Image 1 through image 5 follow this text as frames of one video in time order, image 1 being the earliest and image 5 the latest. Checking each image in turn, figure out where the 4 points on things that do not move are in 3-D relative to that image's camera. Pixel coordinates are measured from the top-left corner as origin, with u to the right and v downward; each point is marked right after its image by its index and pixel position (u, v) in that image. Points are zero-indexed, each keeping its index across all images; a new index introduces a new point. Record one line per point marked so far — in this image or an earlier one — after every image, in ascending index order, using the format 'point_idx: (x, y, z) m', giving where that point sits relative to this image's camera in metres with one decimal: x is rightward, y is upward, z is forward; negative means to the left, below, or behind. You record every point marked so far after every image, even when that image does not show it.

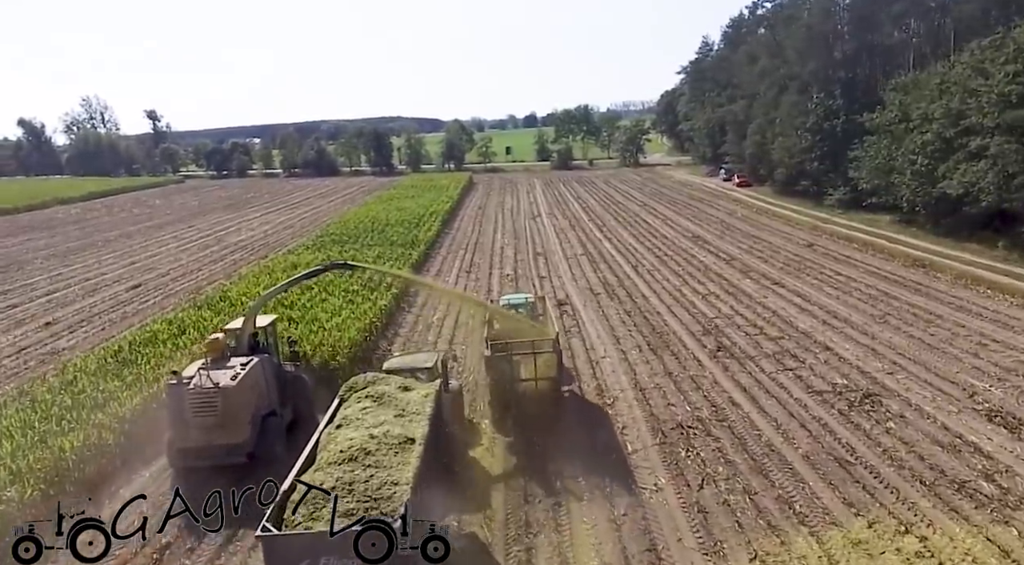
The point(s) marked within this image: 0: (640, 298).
0: (+3.7, -0.5, +19.5) m
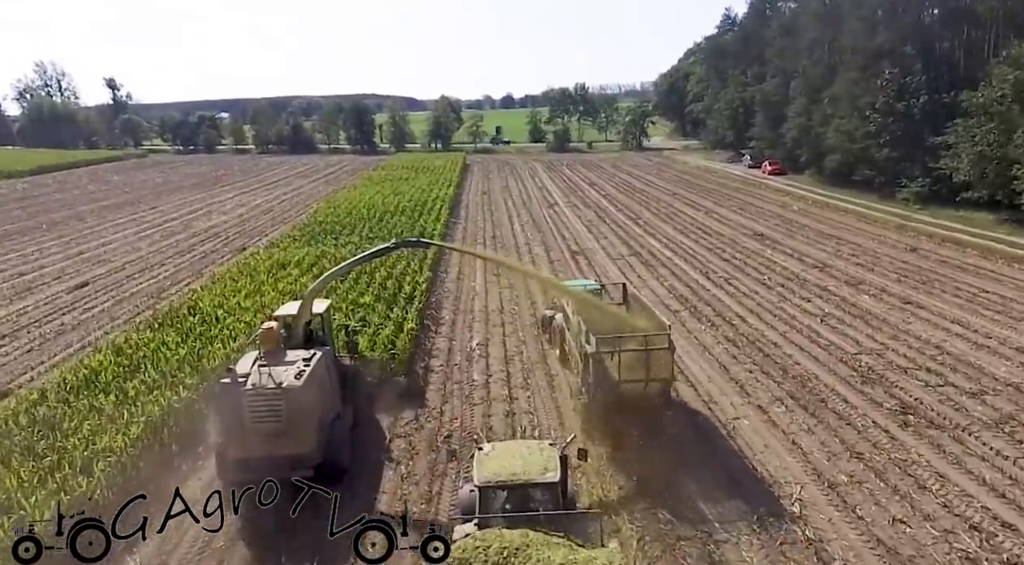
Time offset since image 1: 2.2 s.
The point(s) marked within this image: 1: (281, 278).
0: (+5.1, -0.8, +15.2) m
1: (-6.4, 0.0, +18.6) m
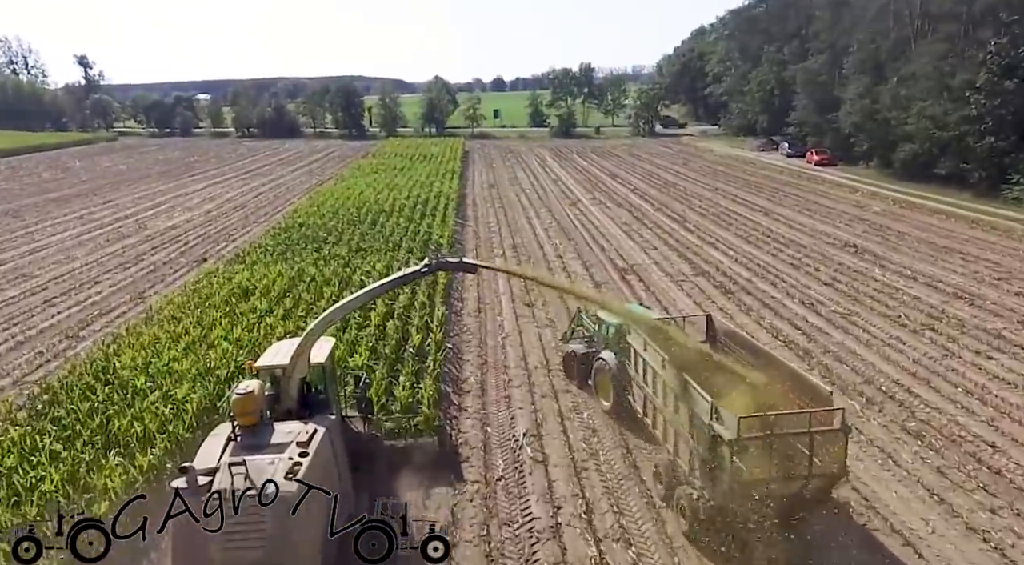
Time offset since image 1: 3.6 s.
0: (+6.0, -1.7, +10.4) m
1: (-5.5, -0.7, +13.5) m
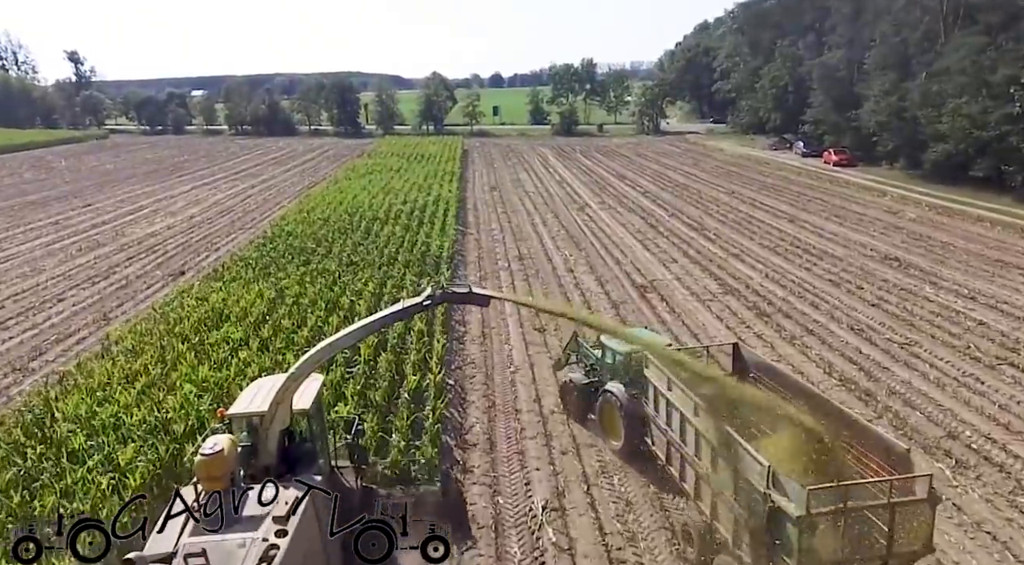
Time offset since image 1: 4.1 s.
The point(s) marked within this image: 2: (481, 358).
0: (+6.2, -2.2, +8.6) m
1: (-5.3, -1.2, +11.7) m
2: (-0.6, -1.4, +12.5) m
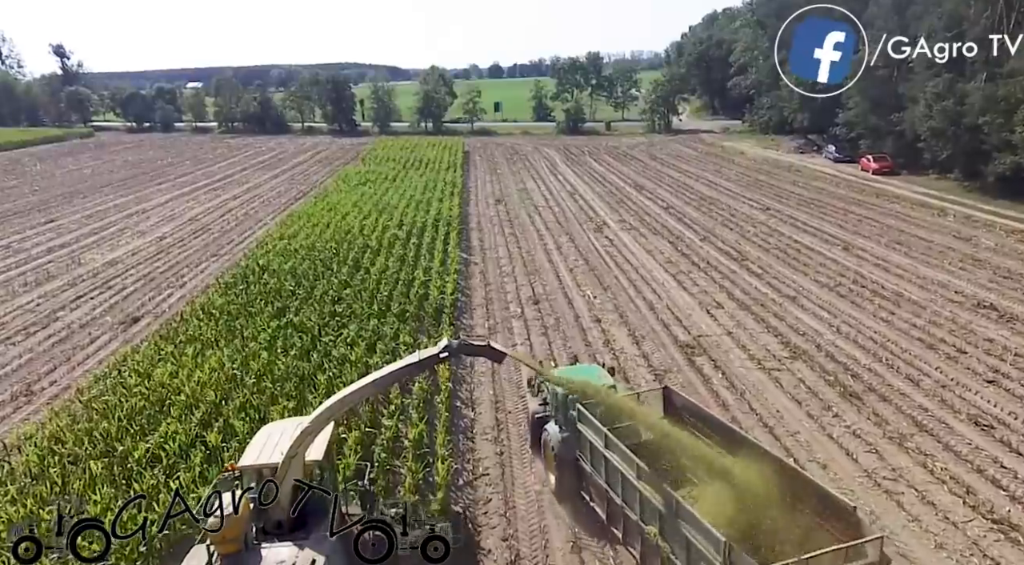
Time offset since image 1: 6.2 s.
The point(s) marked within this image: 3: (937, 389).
0: (+6.6, -3.4, +5.7) m
1: (-4.9, -2.5, +8.8) m
2: (-0.2, -2.6, +9.6) m
3: (+7.0, -1.8, +11.0) m
